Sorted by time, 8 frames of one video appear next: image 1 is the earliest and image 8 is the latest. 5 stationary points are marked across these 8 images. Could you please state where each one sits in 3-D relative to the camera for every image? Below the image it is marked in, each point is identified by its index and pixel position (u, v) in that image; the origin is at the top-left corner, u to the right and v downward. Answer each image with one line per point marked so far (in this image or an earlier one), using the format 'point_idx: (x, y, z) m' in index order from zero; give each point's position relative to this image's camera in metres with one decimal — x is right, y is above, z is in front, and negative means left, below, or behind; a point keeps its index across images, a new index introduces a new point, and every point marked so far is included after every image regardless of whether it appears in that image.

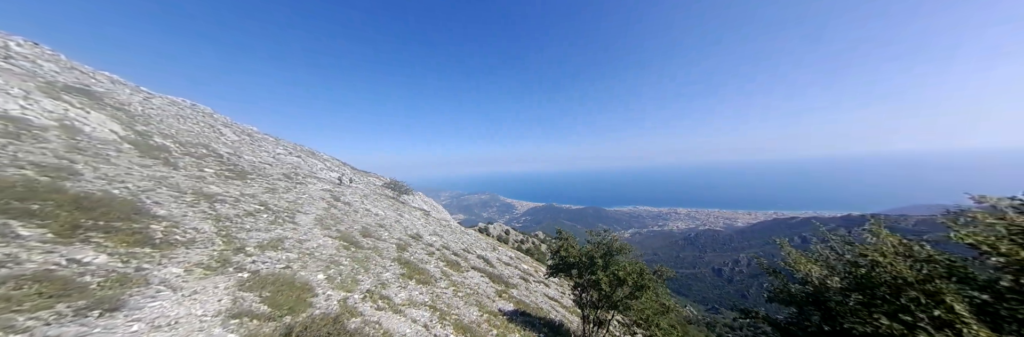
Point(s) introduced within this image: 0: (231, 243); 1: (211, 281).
0: (-19.3, -5.2, +17.5) m
1: (-15.6, -6.1, +13.1) m
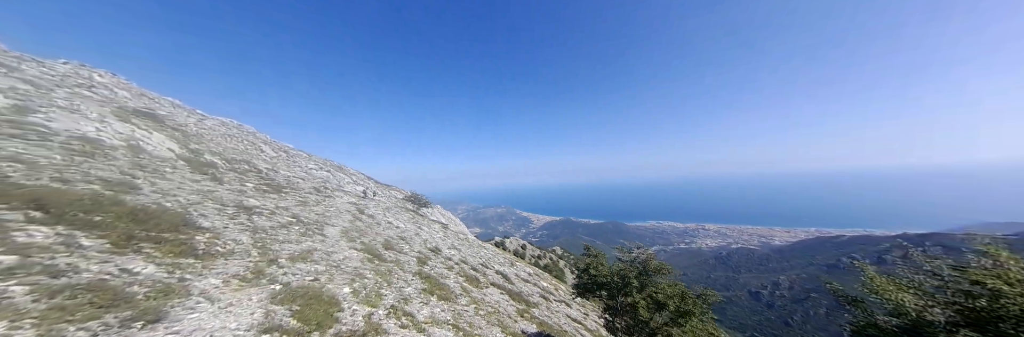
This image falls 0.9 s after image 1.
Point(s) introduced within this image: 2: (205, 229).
0: (-17.6, -6.2, +18.1) m
1: (-14.2, -6.8, +13.5) m
2: (-21.4, -4.2, +17.6) m
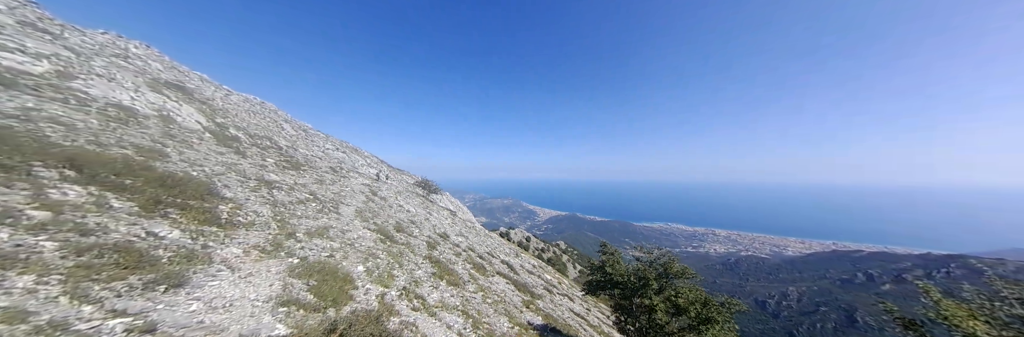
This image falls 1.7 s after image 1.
0: (-16.7, -4.4, +18.6) m
1: (-13.5, -5.4, +13.8) m
2: (-20.4, -2.3, +18.1) m
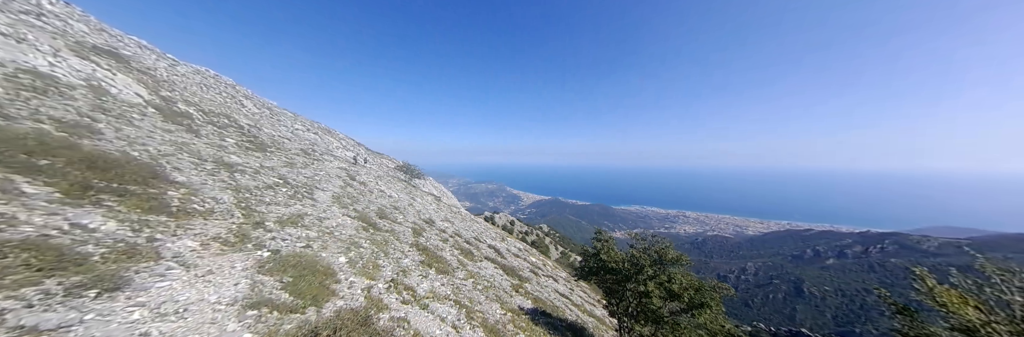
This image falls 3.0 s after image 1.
0: (-17.4, -3.2, +16.9) m
1: (-14.0, -4.5, +12.5) m
2: (-21.1, -1.0, +16.1) m
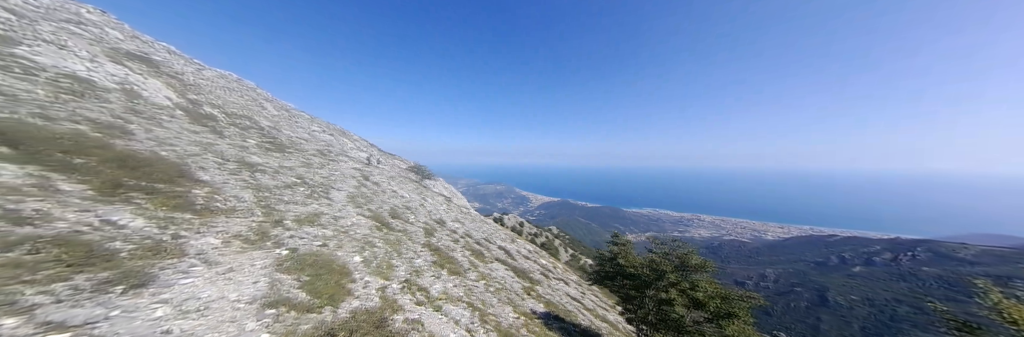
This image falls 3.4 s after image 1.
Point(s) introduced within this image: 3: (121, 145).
0: (-16.6, -3.1, +17.3) m
1: (-13.3, -4.5, +12.8) m
2: (-20.2, -1.0, +16.6) m
3: (-24.3, +1.4, +15.7) m
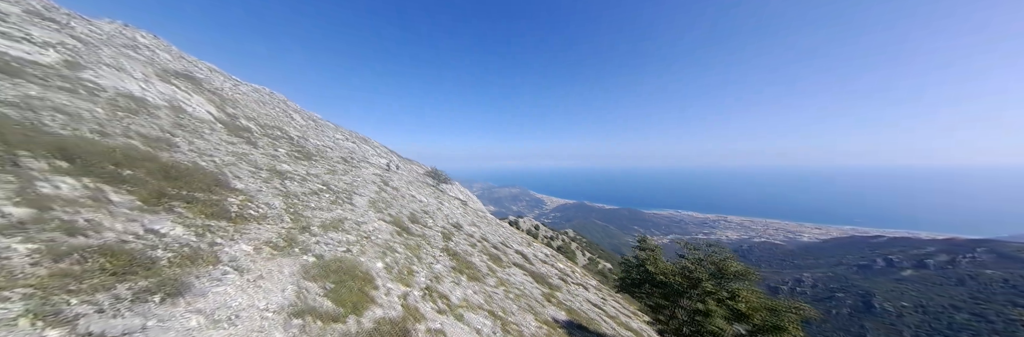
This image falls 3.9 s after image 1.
0: (-15.2, -3.7, +18.0) m
1: (-12.2, -4.9, +13.2) m
2: (-18.9, -1.6, +17.6) m
3: (-23.1, +0.7, +17.0) m
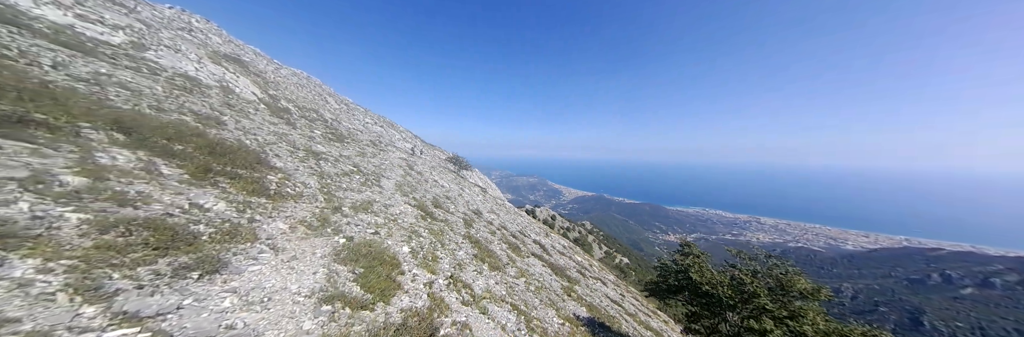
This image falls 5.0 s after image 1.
0: (-13.3, -2.3, +18.6) m
1: (-10.7, -3.8, +13.7) m
2: (-17.0, -0.1, +18.4) m
3: (-21.0, +2.4, +18.0) m
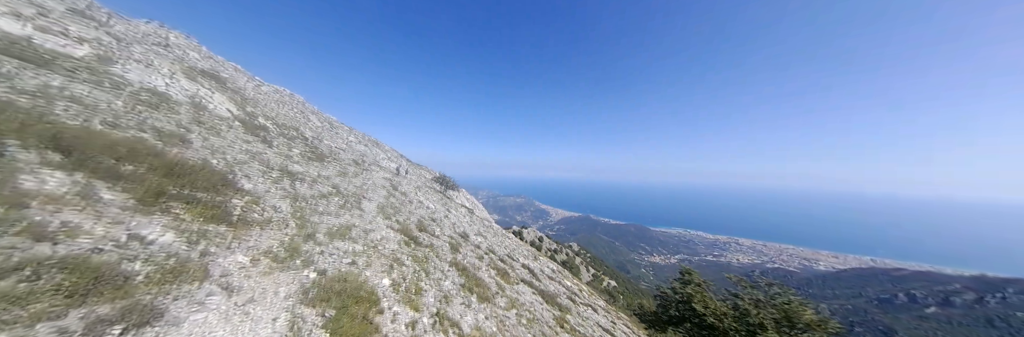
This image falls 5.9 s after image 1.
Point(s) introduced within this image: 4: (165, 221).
0: (-14.1, -3.8, +17.3) m
1: (-11.3, -5.0, +12.3) m
2: (-17.7, -1.5, +17.0) m
3: (-21.8, +1.0, +16.6) m
4: (-16.0, -2.3, +12.2) m
